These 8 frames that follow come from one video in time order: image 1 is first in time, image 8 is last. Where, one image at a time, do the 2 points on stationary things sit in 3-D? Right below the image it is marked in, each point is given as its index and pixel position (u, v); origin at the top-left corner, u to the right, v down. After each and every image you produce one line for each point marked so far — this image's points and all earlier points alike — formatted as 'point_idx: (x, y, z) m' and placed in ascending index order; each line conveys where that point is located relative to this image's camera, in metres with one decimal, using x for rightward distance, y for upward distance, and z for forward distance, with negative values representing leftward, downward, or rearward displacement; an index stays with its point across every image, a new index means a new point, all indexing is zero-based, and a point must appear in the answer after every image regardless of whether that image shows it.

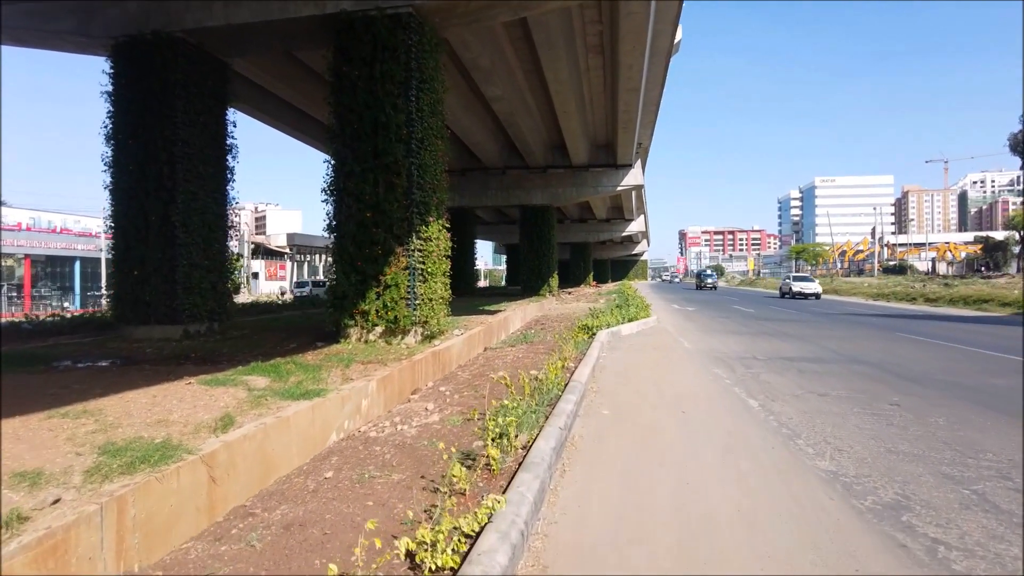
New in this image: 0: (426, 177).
0: (-1.6, +2.0, +11.8) m
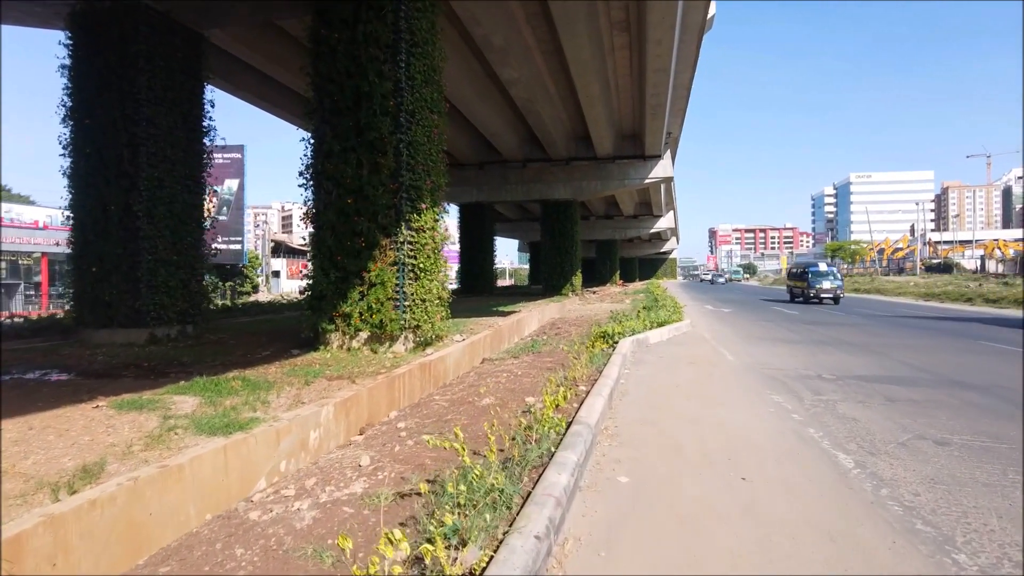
0: (-1.5, +2.0, +10.1) m
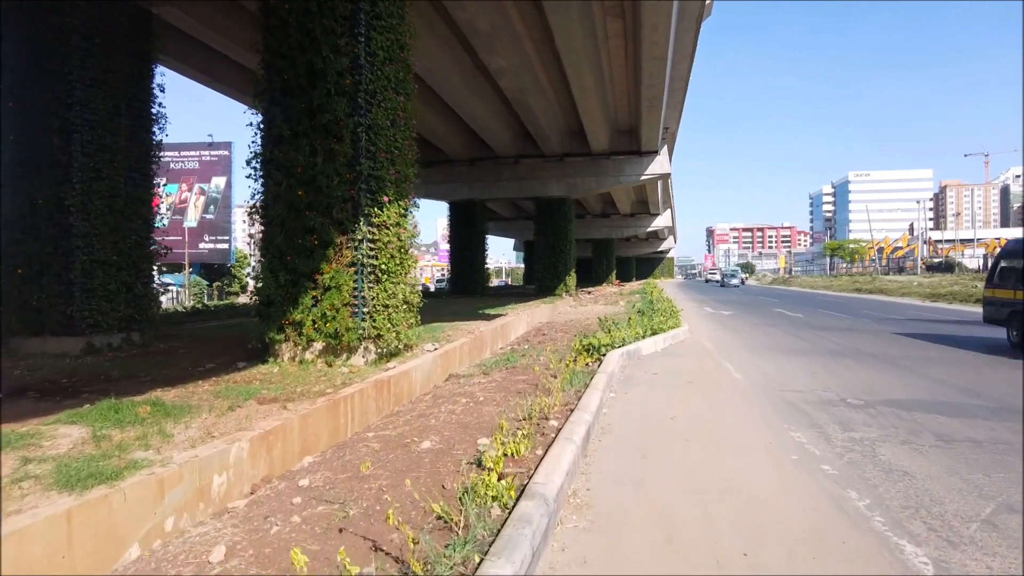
0: (-1.8, +2.0, +8.9) m
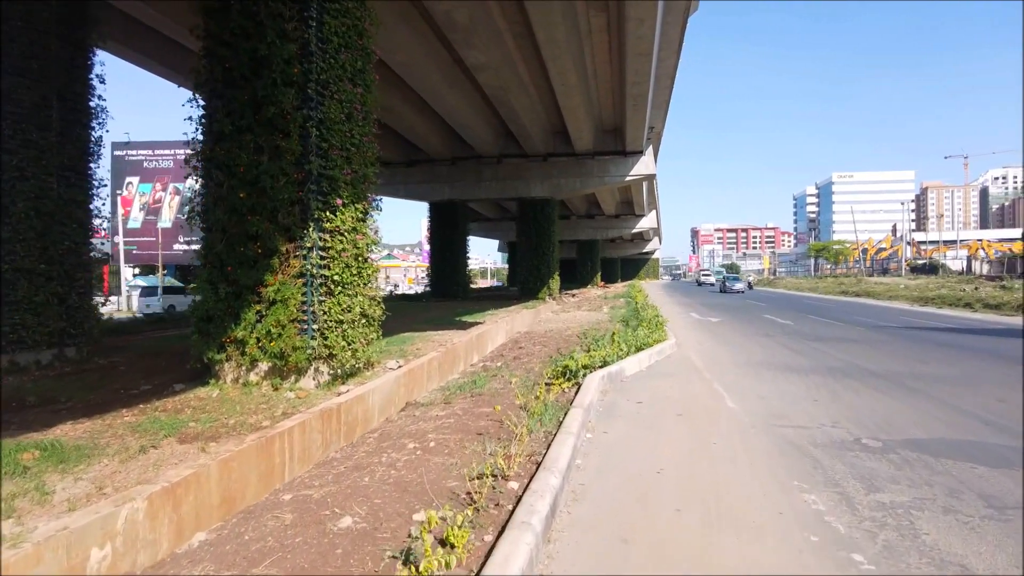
0: (-2.2, +1.8, +8.0) m
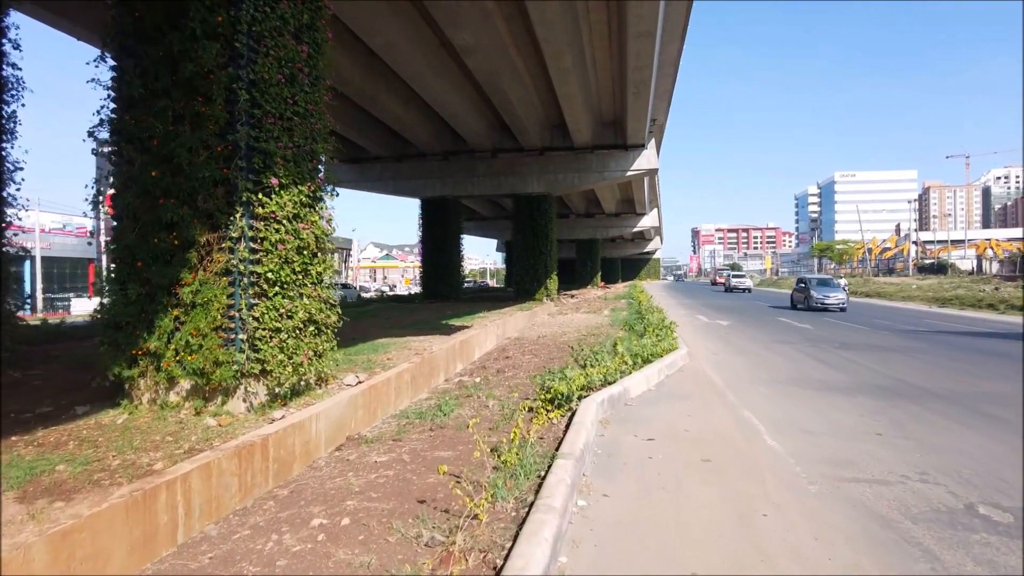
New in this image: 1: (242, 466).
0: (-2.4, +1.8, +6.5) m
1: (-2.1, -1.4, +5.1) m
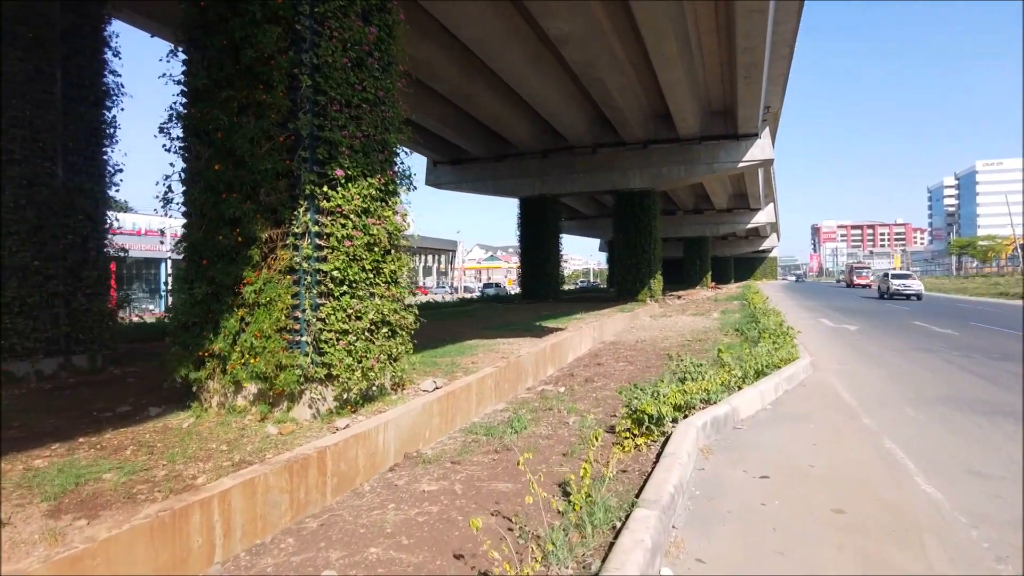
0: (-1.7, +1.8, +6.1) m
1: (-1.6, -1.4, +4.7) m
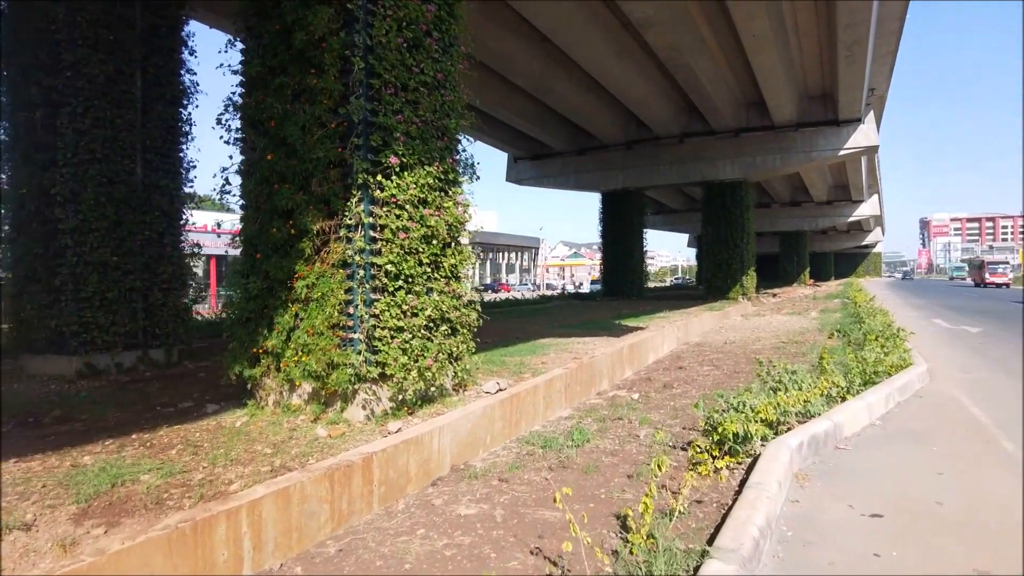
0: (-1.1, +1.9, +5.7) m
1: (-1.2, -1.4, +4.3) m
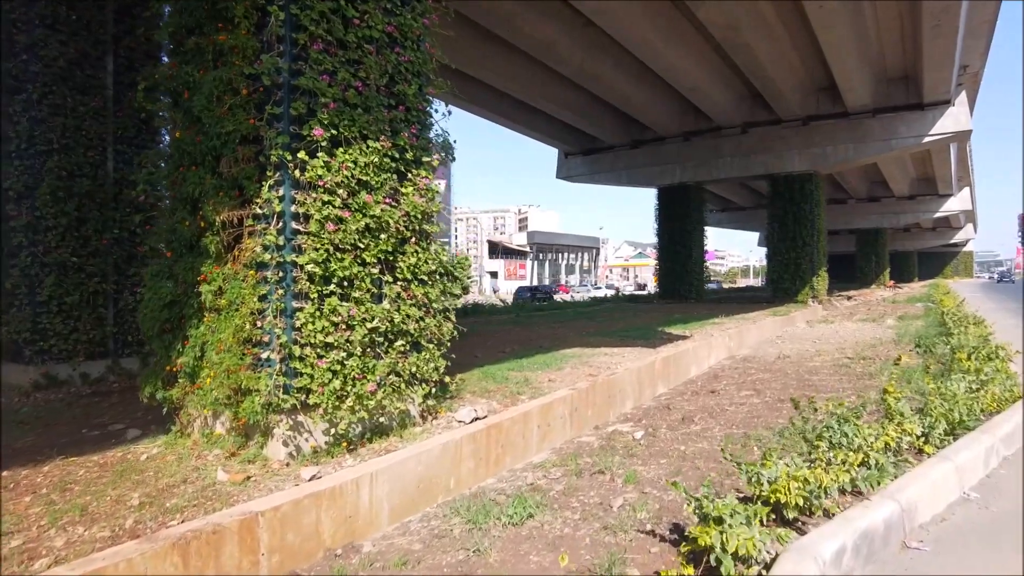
0: (-1.3, +1.8, +4.6) m
1: (-1.6, -1.4, +3.2) m
